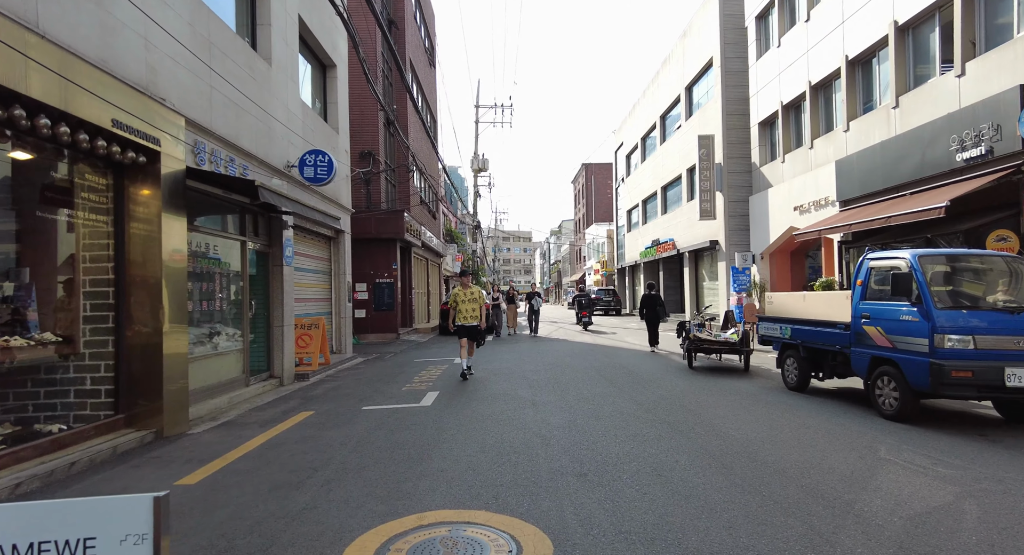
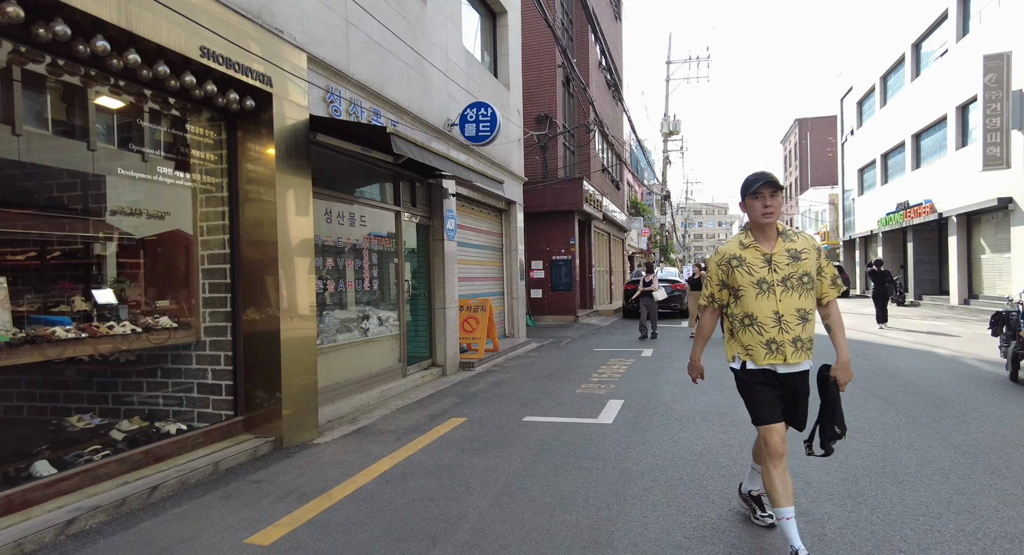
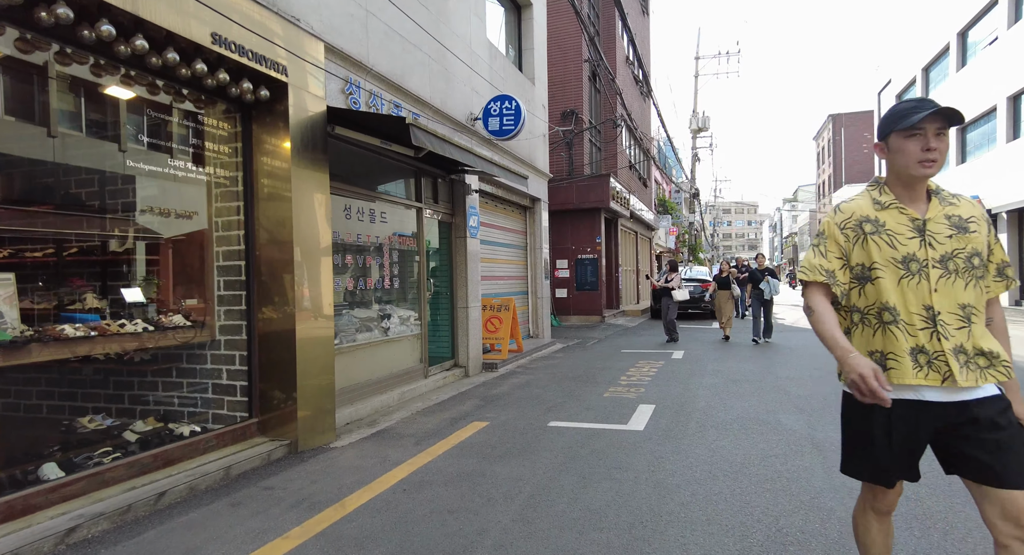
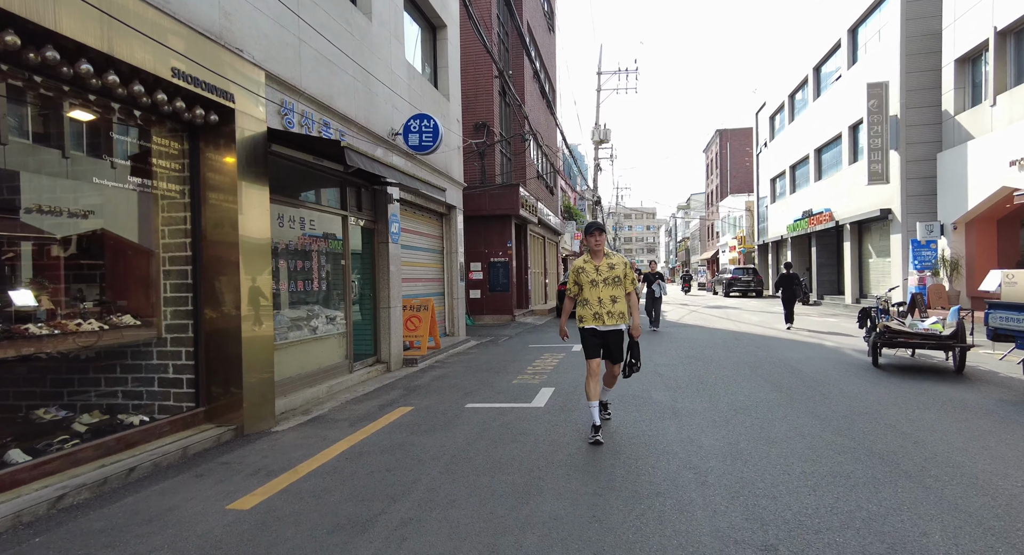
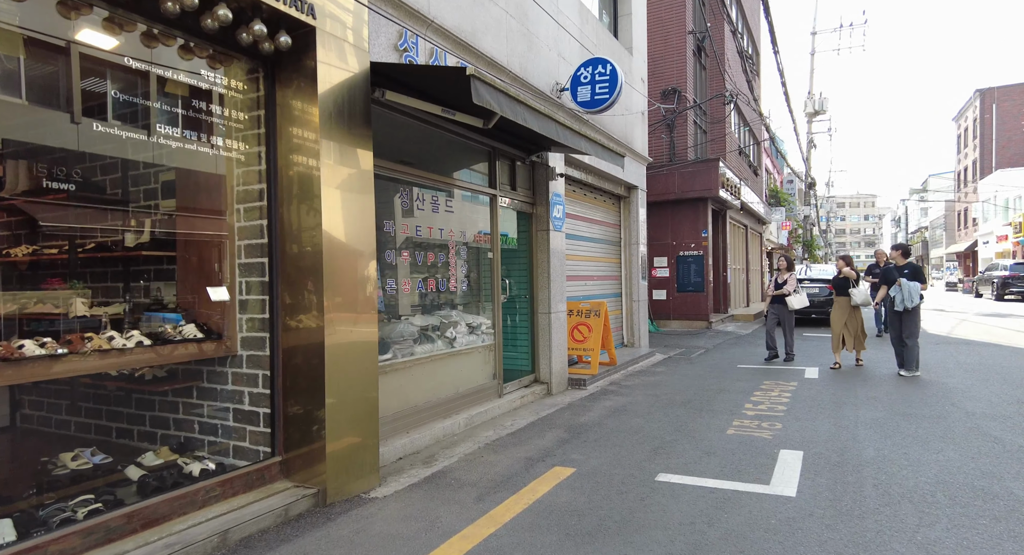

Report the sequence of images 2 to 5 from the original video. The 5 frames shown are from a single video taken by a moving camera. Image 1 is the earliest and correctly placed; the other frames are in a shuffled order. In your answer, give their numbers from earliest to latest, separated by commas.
4, 2, 3, 5
